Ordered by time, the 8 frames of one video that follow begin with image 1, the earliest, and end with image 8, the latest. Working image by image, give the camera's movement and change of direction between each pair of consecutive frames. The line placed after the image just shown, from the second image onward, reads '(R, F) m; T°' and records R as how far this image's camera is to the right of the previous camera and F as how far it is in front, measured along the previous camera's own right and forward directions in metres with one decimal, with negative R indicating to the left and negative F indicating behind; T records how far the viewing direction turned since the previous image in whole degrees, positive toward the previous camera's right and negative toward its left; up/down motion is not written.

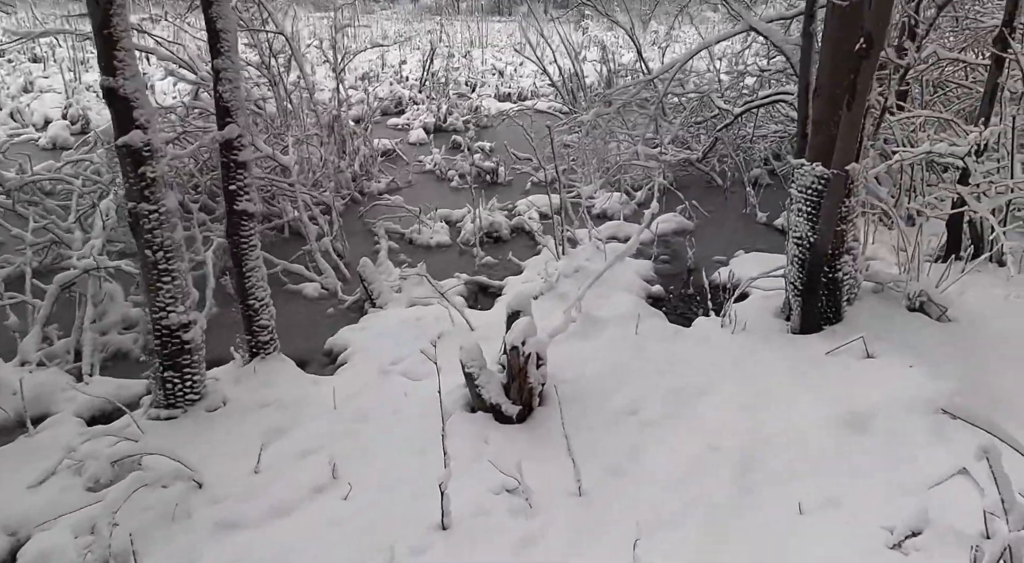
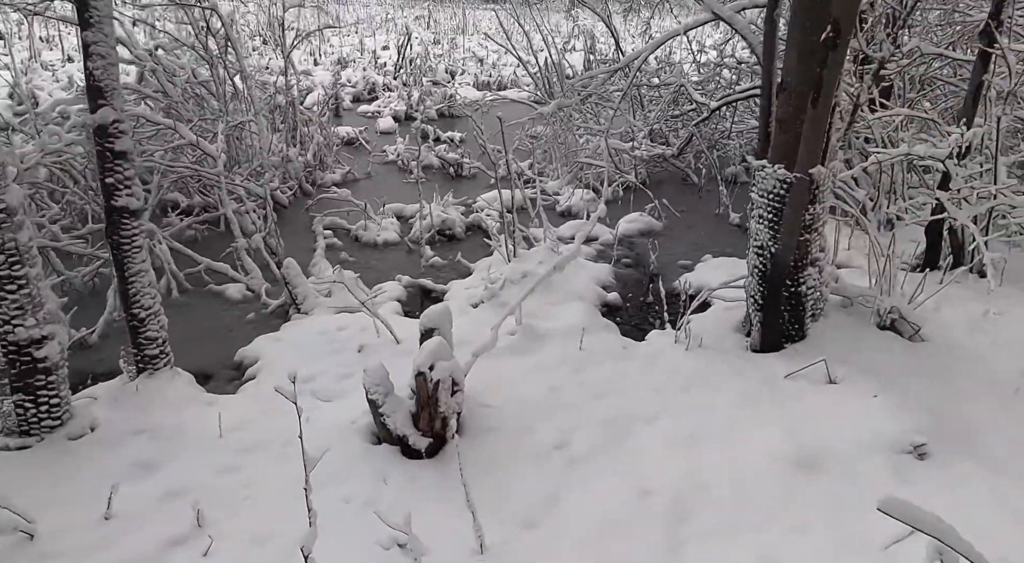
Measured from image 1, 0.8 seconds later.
(+0.4, +0.5) m; +1°
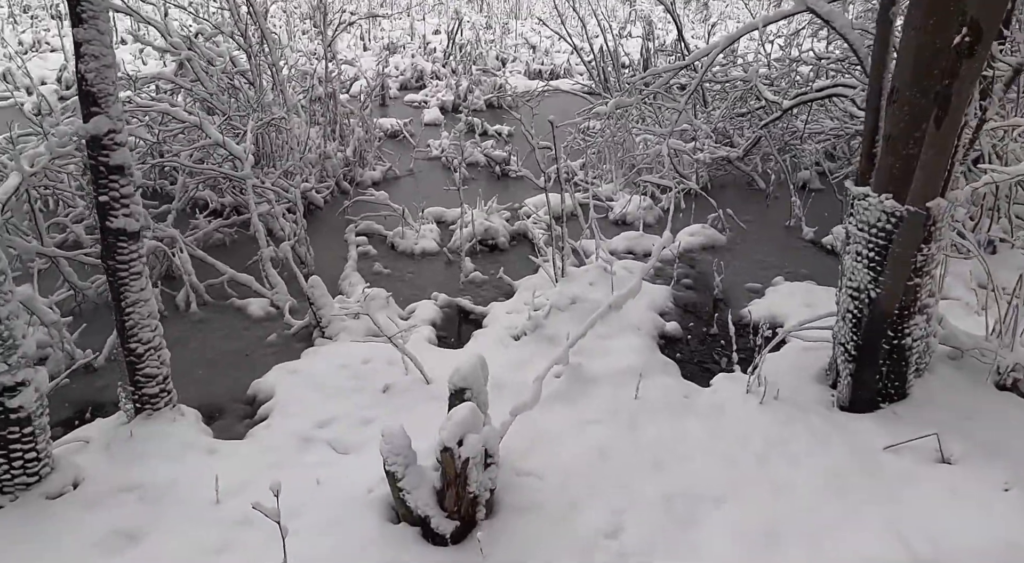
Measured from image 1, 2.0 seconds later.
(0.0, +0.7) m; -3°
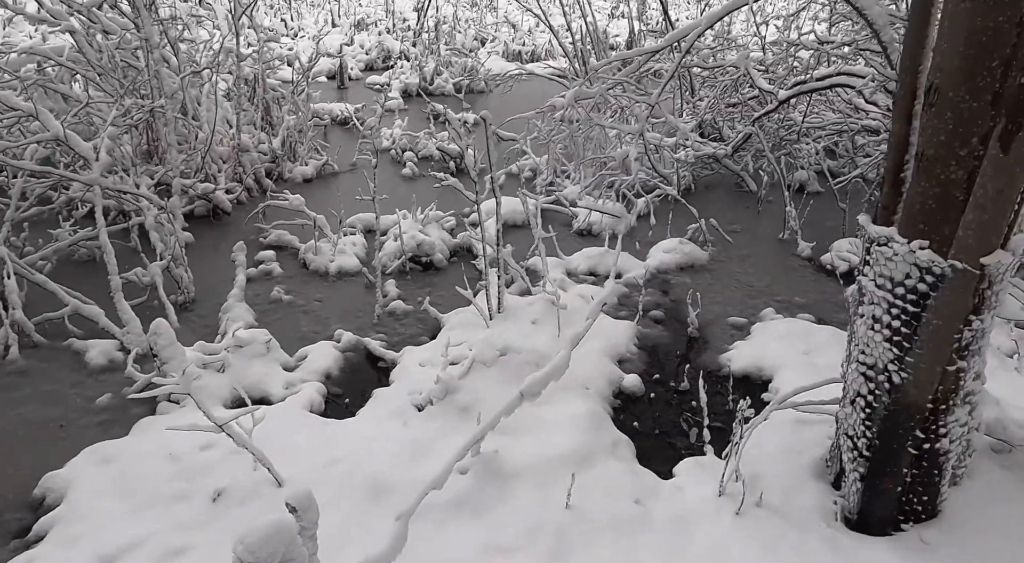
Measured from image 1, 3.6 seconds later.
(+0.4, +1.2) m; 0°
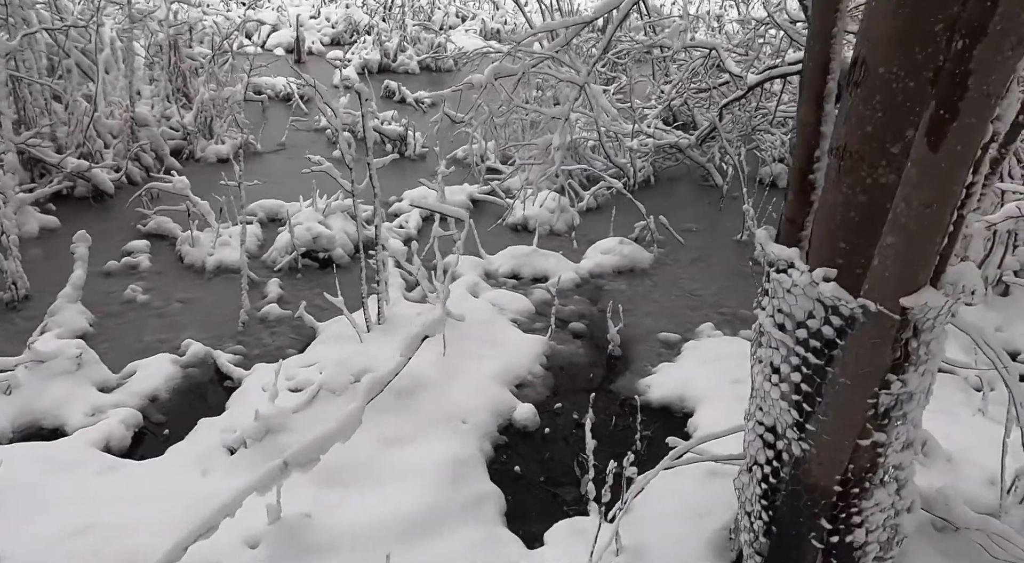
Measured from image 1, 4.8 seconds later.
(+0.6, +0.8) m; 0°
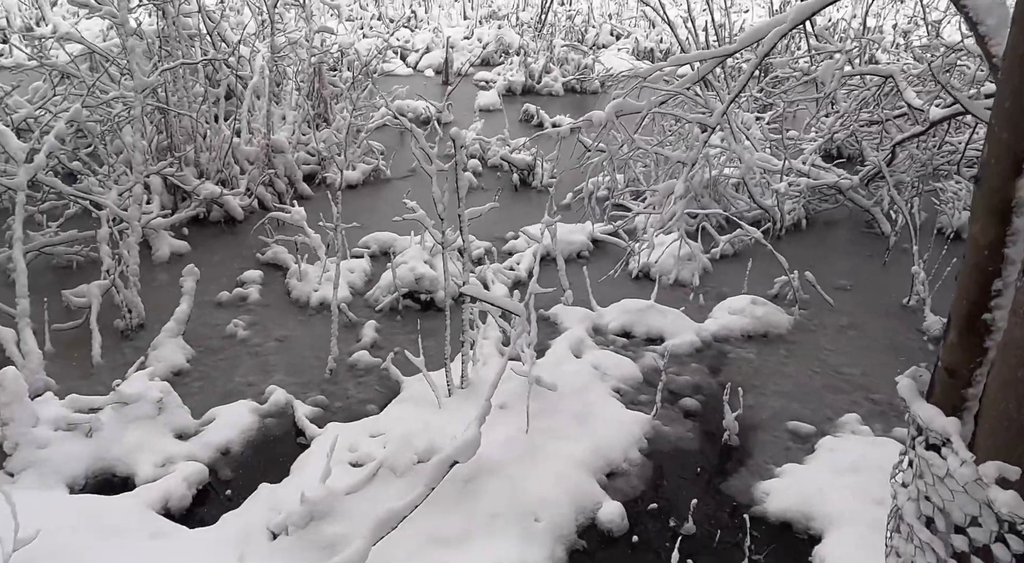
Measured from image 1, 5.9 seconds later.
(+0.2, +0.5) m; -11°
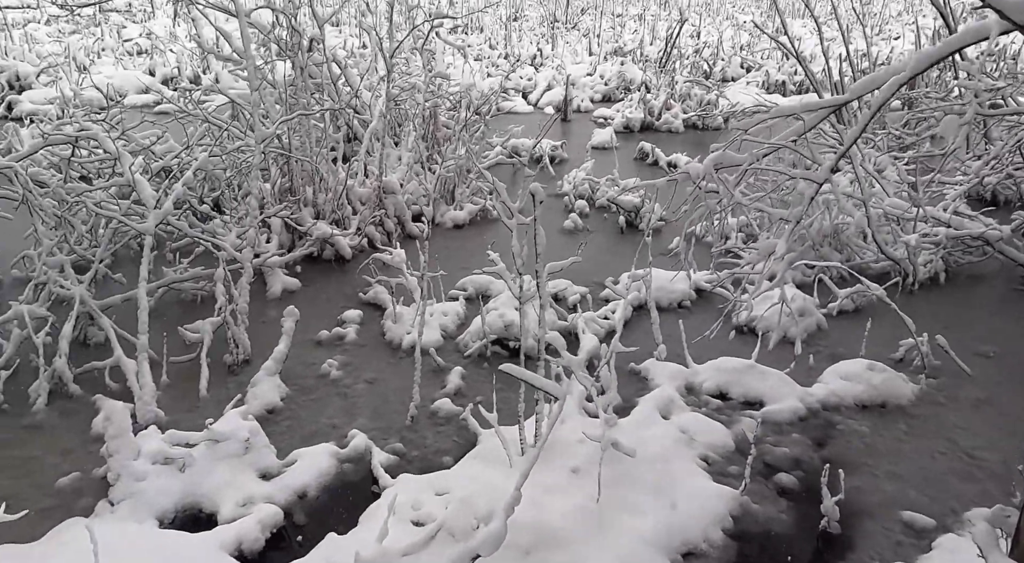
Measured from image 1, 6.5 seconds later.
(+0.2, +0.2) m; -9°
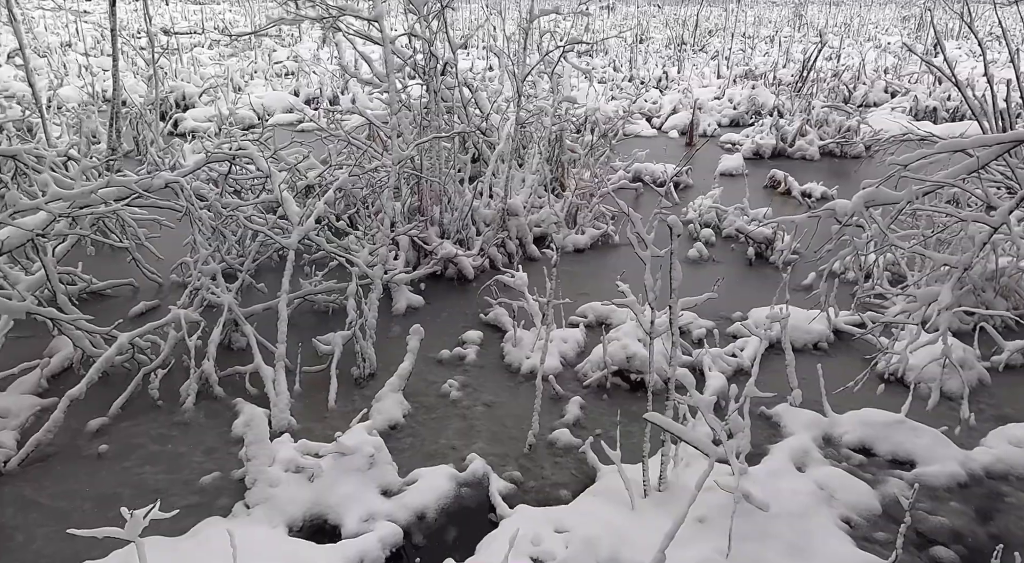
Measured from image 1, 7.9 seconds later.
(-0.1, +0.1) m; -8°
